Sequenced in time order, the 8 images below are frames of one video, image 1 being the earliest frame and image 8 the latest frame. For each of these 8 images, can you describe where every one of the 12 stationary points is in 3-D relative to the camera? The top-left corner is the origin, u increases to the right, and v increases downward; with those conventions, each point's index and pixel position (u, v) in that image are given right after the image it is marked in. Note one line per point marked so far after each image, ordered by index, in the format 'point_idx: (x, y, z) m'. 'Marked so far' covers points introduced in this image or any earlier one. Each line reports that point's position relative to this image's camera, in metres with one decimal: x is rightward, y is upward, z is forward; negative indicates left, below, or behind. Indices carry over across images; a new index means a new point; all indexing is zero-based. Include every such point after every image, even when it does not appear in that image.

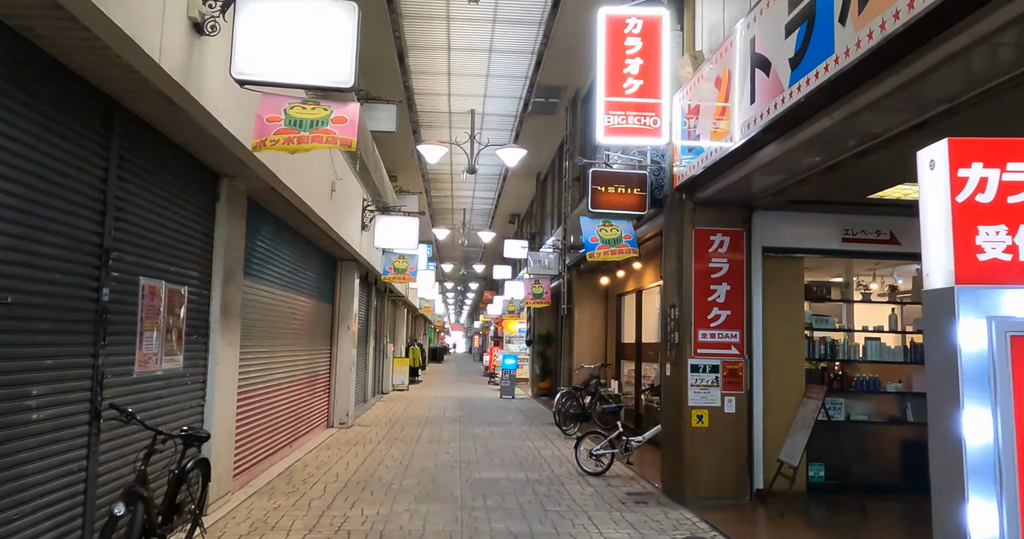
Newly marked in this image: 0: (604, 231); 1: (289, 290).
0: (+0.9, +0.4, +6.8) m
1: (-3.0, -0.3, +9.3) m
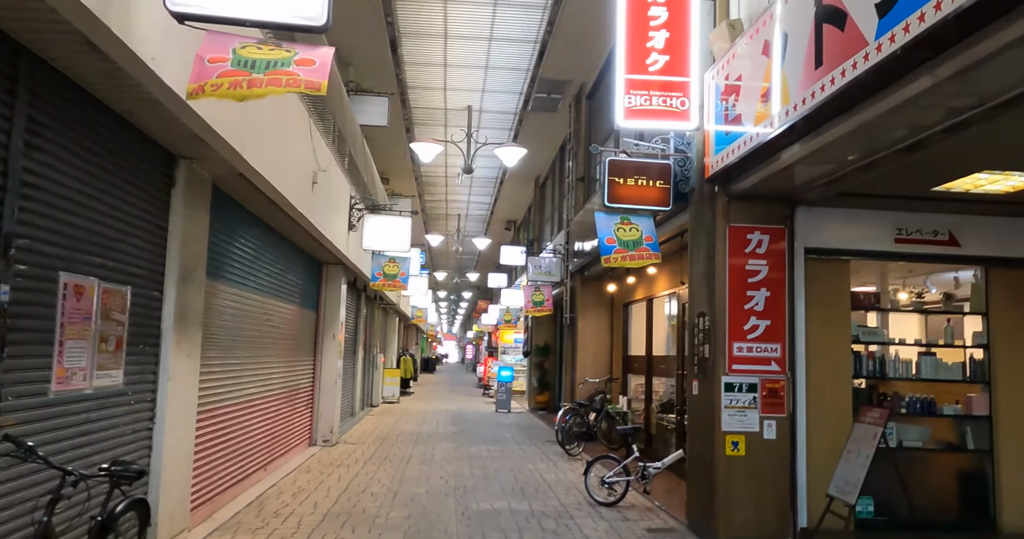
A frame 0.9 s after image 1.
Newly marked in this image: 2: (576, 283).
0: (+1.0, +0.4, +6.0) m
1: (-3.0, -0.3, +8.5) m
2: (+1.1, -0.2, +11.7) m
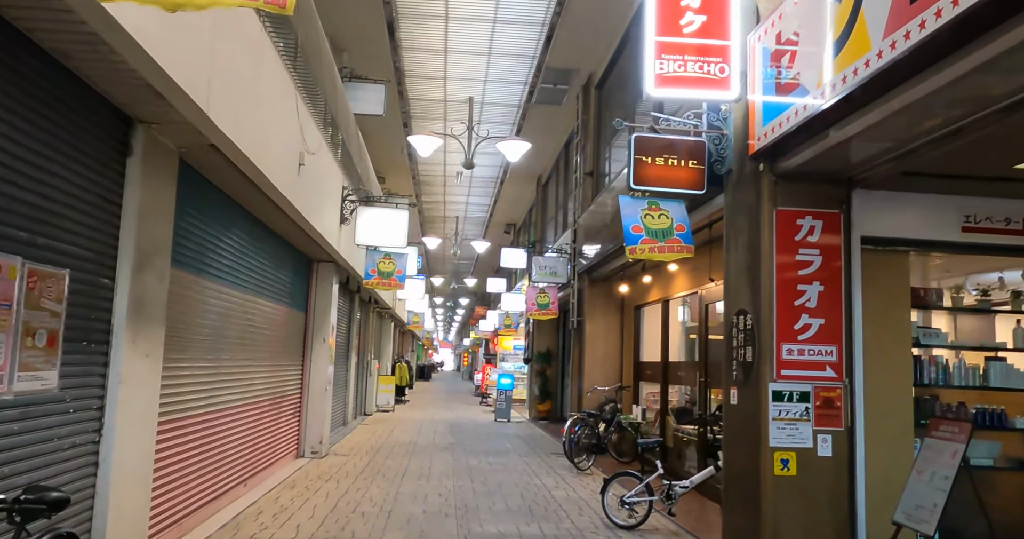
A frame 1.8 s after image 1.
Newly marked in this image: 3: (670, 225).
0: (+1.1, +0.4, +5.3) m
1: (-2.9, -0.3, +7.7) m
2: (+1.1, -0.2, +11.0) m
3: (+1.2, +0.4, +5.3) m
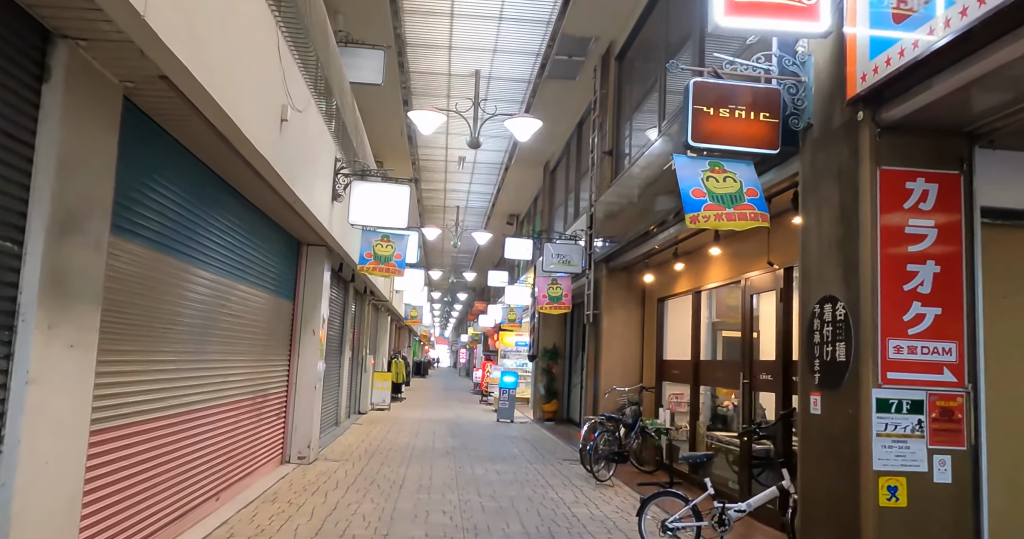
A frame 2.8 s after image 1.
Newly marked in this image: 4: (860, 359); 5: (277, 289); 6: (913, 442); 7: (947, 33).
0: (+1.3, +0.6, +4.3) m
1: (-2.7, -0.1, +6.7) m
2: (+1.3, -0.1, +10.0) m
3: (+1.4, +0.5, +4.3) m
4: (+1.9, -0.5, +3.7) m
5: (-2.9, -0.2, +8.4) m
6: (+2.1, -0.9, +3.6) m
7: (+2.0, +1.1, +3.3) m
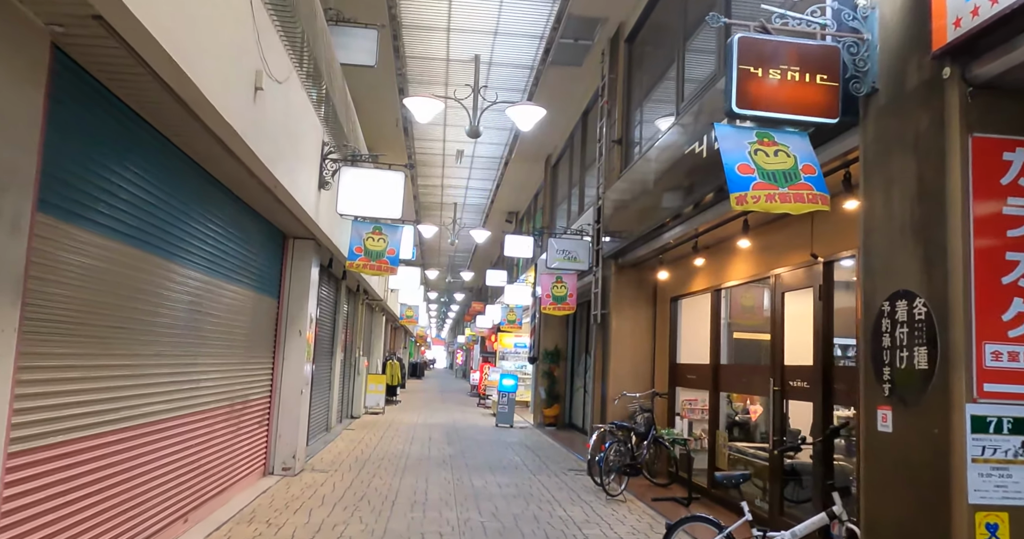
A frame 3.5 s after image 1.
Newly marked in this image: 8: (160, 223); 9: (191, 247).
0: (+1.3, +0.6, +3.6) m
1: (-2.7, 0.0, +6.0) m
2: (+1.3, 0.0, +9.3) m
3: (+1.5, +0.6, +3.6) m
4: (+1.9, -0.4, +3.0) m
5: (-2.8, -0.2, +7.7) m
6: (+2.1, -0.8, +2.9) m
7: (+2.1, +1.2, +2.6) m
8: (-2.6, +0.3, +5.0) m
9: (-2.6, +0.2, +5.7) m
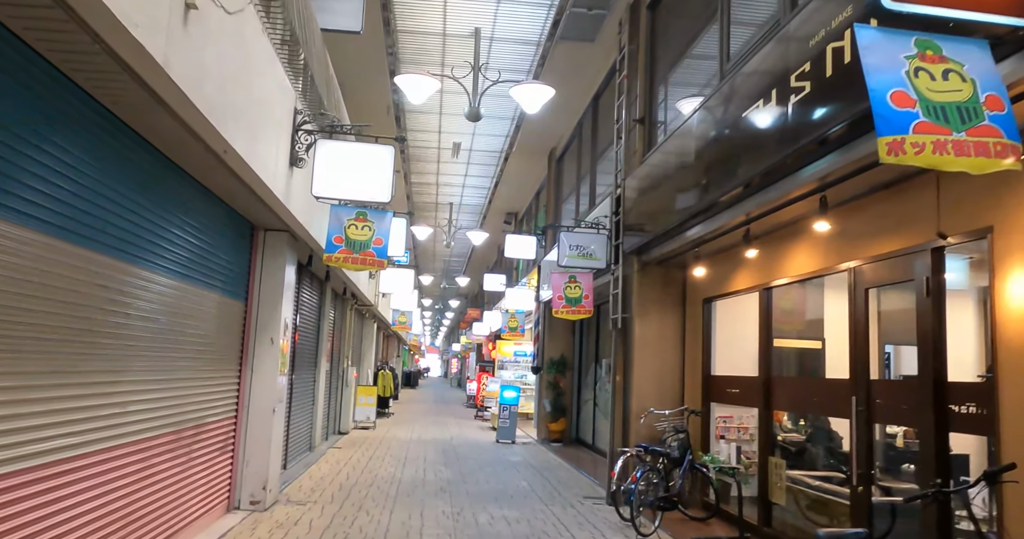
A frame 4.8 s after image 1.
0: (+1.4, +0.7, +2.4) m
1: (-2.6, 0.0, +4.8) m
2: (+1.4, 0.0, +8.1) m
3: (+1.6, +0.6, +2.4) m
4: (+2.1, -0.3, +1.8) m
5: (-2.7, -0.1, +6.5) m
6: (+2.3, -0.7, +1.7) m
7: (+2.2, +1.3, +1.4) m
8: (-2.4, +0.4, +3.8) m
9: (-2.5, +0.2, +4.5) m
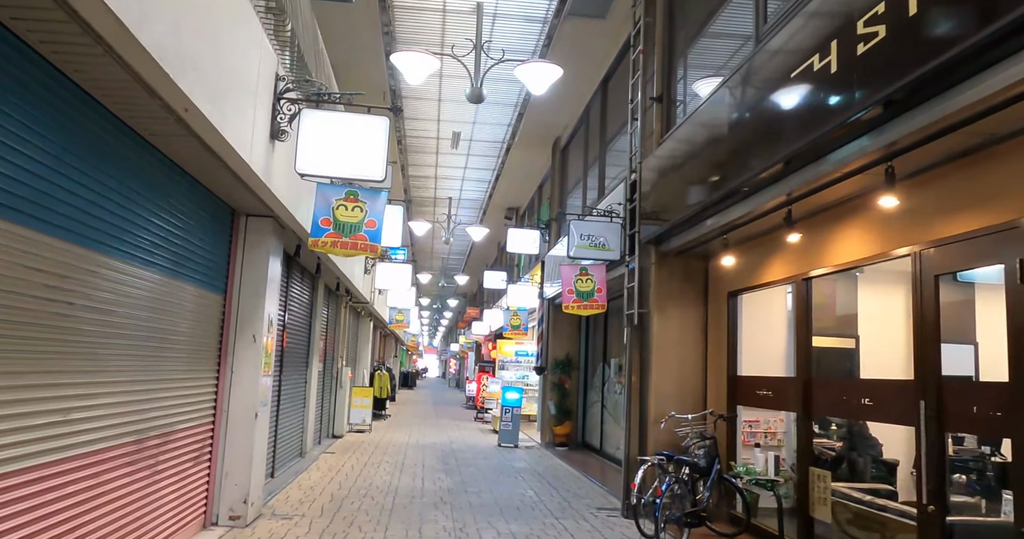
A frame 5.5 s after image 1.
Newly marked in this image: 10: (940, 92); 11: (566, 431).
0: (+1.5, +0.8, +1.8) m
1: (-2.5, +0.1, +4.1) m
2: (+1.5, +0.1, +7.5) m
3: (+1.7, +0.7, +1.8) m
4: (+2.2, -0.2, +1.2) m
5: (-2.7, -0.1, +5.8) m
6: (+2.4, -0.6, +1.1) m
7: (+2.3, +1.4, +0.8) m
8: (-2.3, +0.5, +3.1) m
9: (-2.4, +0.3, +3.8) m
10: (+2.2, +0.9, +3.5) m
11: (+1.0, -3.0, +12.6) m
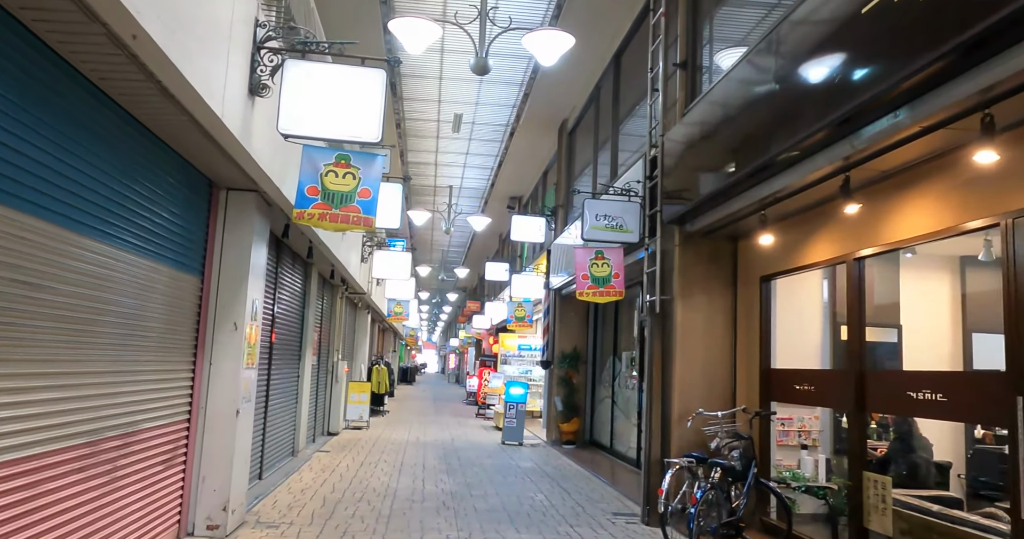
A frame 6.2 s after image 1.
0: (+1.6, +0.9, +1.1) m
1: (-2.4, +0.3, +3.4) m
2: (+1.6, +0.3, +6.8) m
3: (+1.8, +0.9, +1.1) m
4: (+2.3, -0.1, +0.5) m
5: (-2.6, +0.1, +5.1) m
6: (+2.5, -0.5, +0.4) m
7: (+2.4, +1.5, +0.1) m
8: (-2.2, +0.6, +2.4) m
9: (-2.3, +0.5, +3.1) m
10: (+2.3, +1.0, +2.8) m
11: (+1.1, -2.8, +11.9) m
